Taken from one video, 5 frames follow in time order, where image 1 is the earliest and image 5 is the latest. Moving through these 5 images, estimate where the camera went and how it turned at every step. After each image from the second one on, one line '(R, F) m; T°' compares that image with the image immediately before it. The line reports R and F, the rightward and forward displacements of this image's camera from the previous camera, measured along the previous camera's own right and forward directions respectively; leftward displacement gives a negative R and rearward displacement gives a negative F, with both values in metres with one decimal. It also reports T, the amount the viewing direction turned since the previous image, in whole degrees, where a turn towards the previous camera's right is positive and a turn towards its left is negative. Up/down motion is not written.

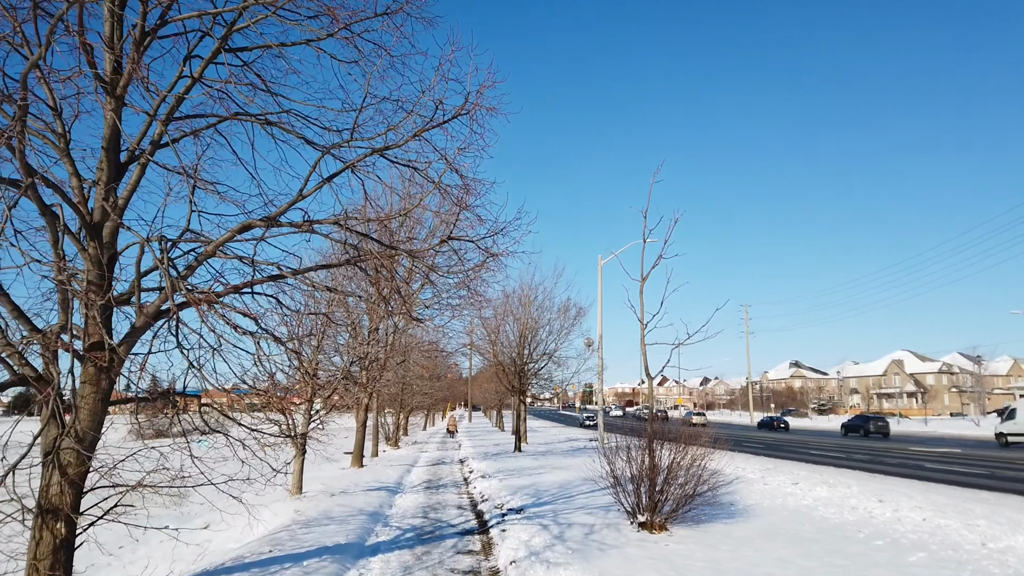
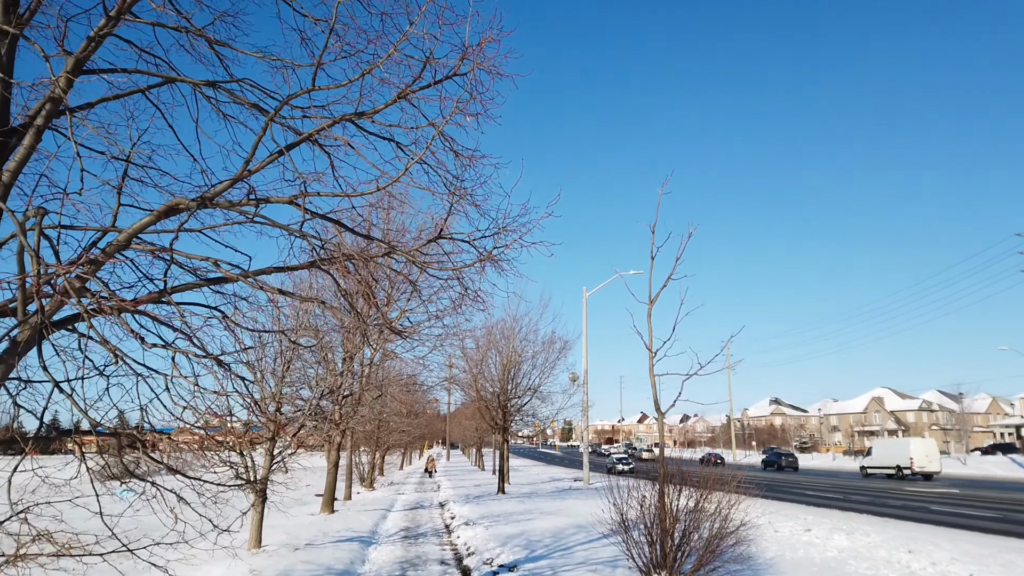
(-0.2, +1.1) m; +2°
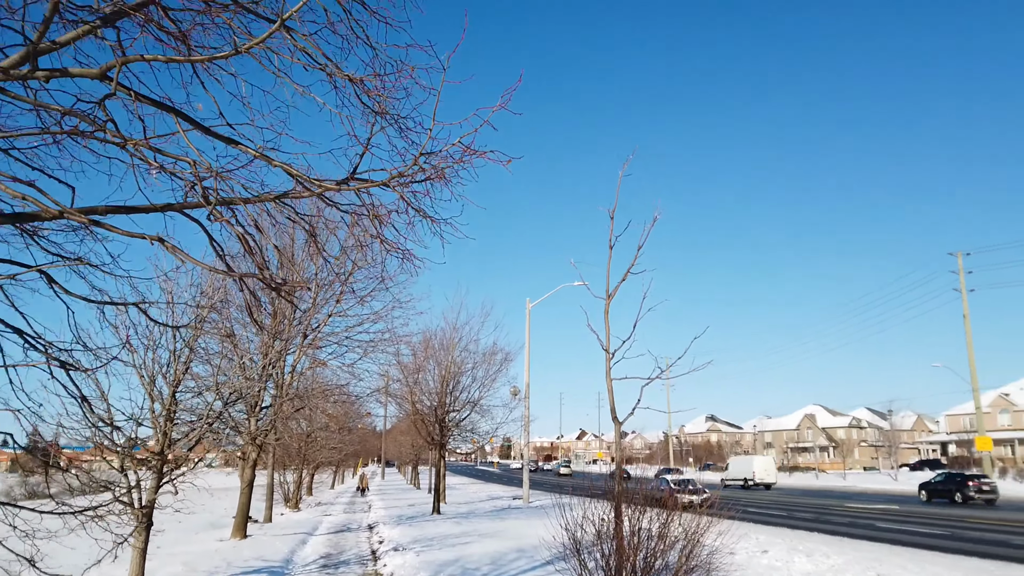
(0.0, +1.1) m; +5°
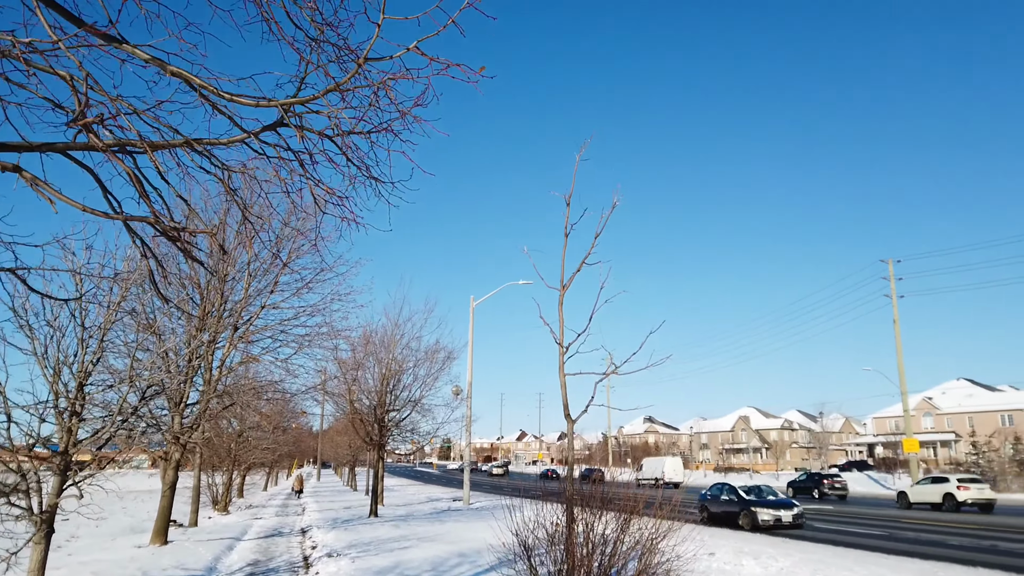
(-0.1, +0.5) m; +5°
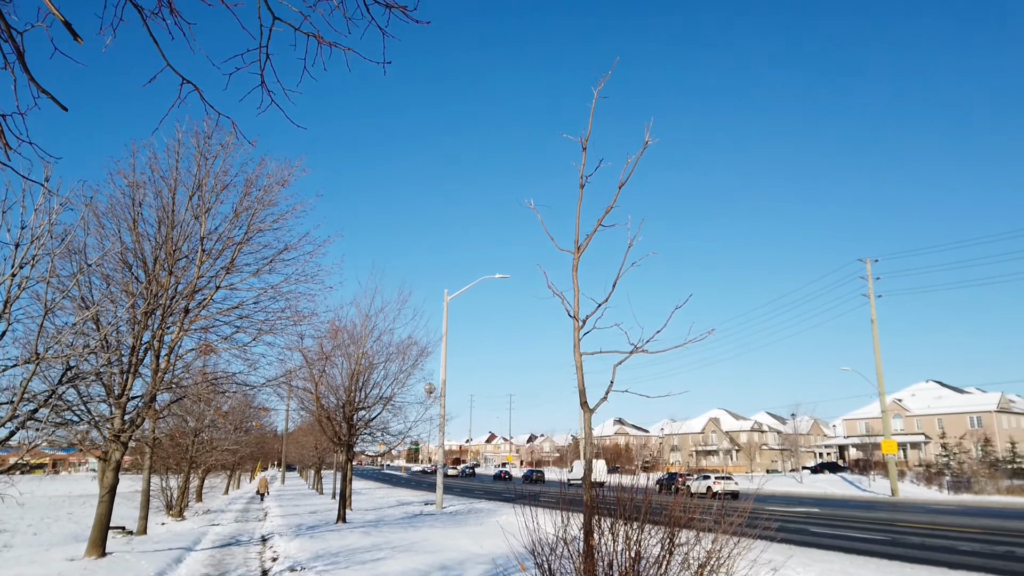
(-0.3, +1.2) m; +3°
